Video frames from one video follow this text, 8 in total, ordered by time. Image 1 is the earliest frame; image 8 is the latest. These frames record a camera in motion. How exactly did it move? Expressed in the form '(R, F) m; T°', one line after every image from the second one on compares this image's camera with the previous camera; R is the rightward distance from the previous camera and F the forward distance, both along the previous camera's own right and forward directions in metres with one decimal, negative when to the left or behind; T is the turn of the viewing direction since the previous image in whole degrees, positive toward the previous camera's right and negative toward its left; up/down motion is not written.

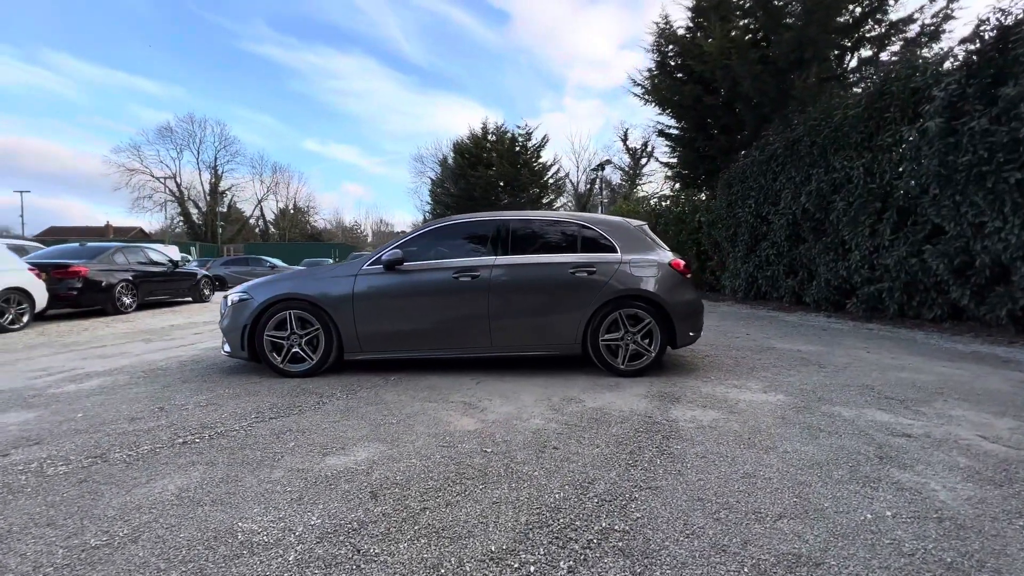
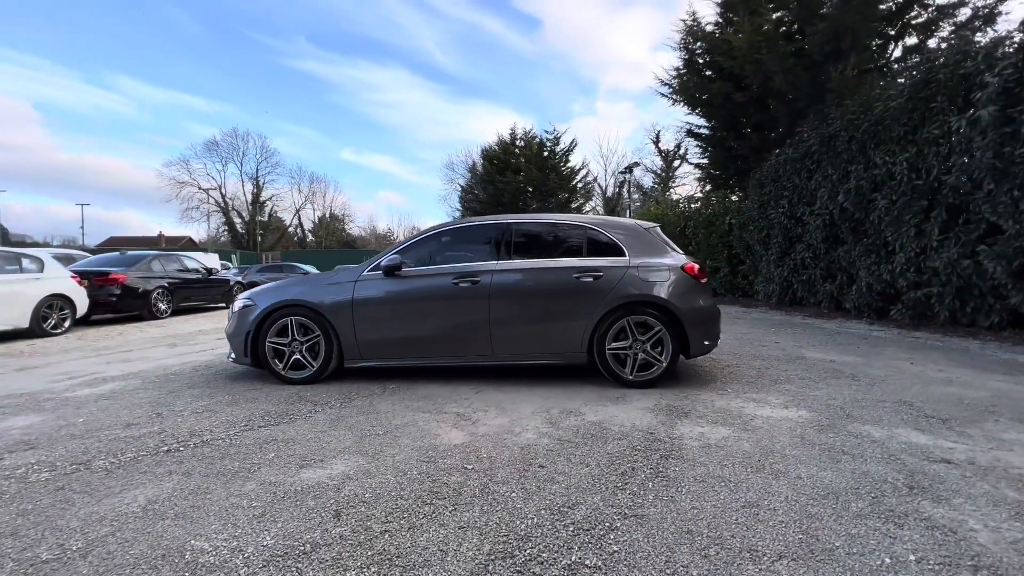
(+0.4, +0.2) m; -4°
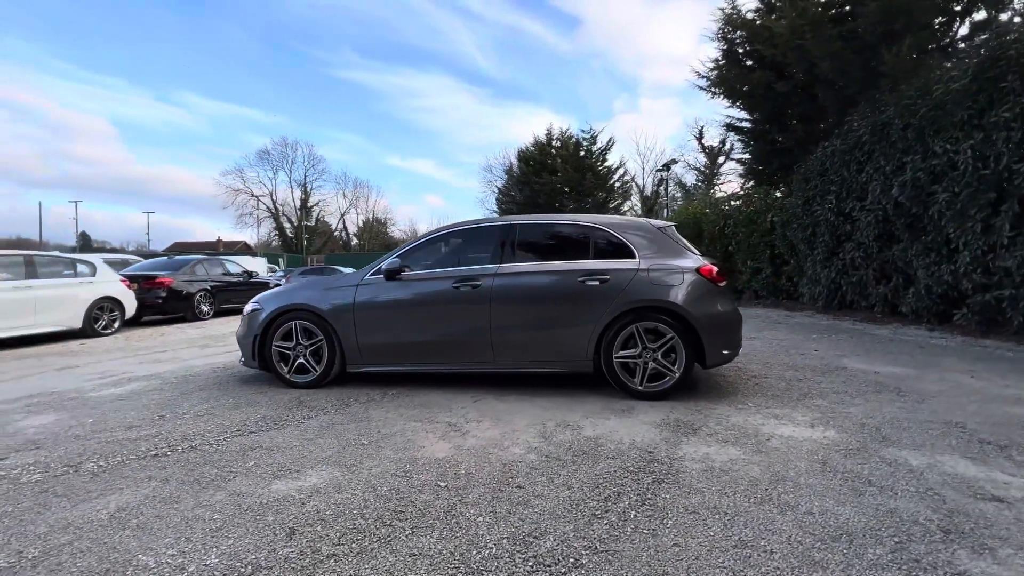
(+0.4, +0.2) m; -5°
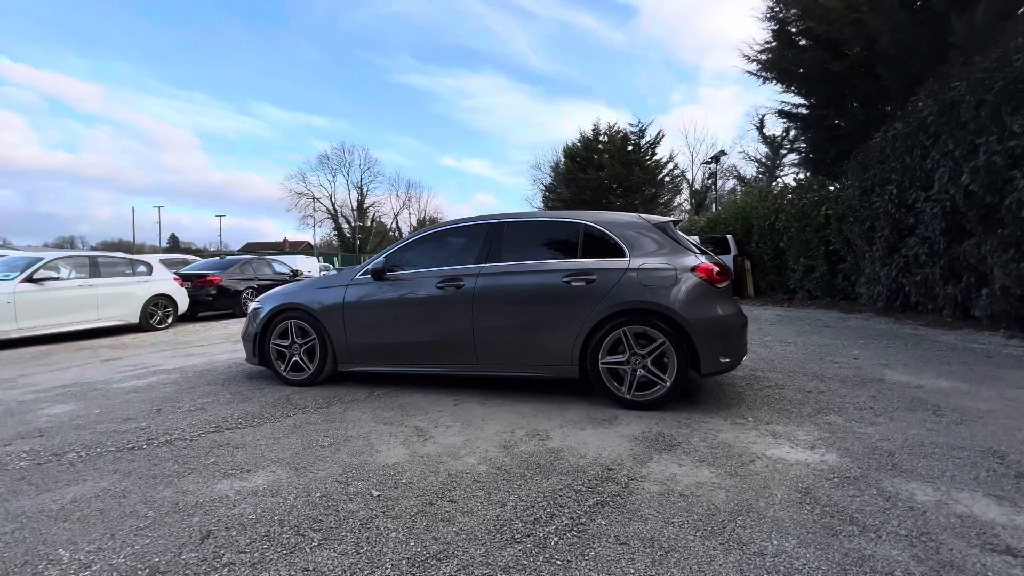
(+0.7, +0.2) m; -7°
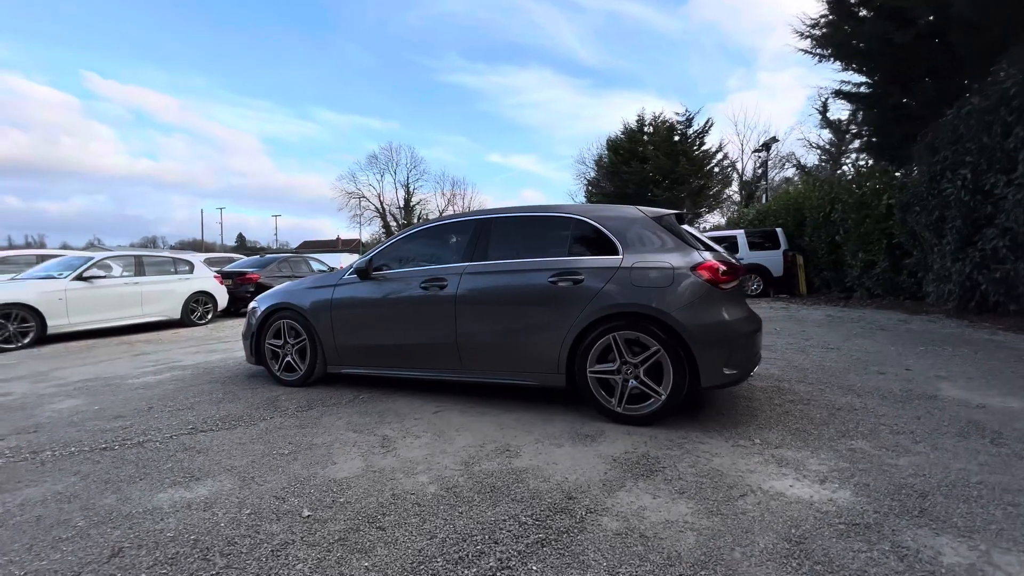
(+0.6, +0.4) m; -6°
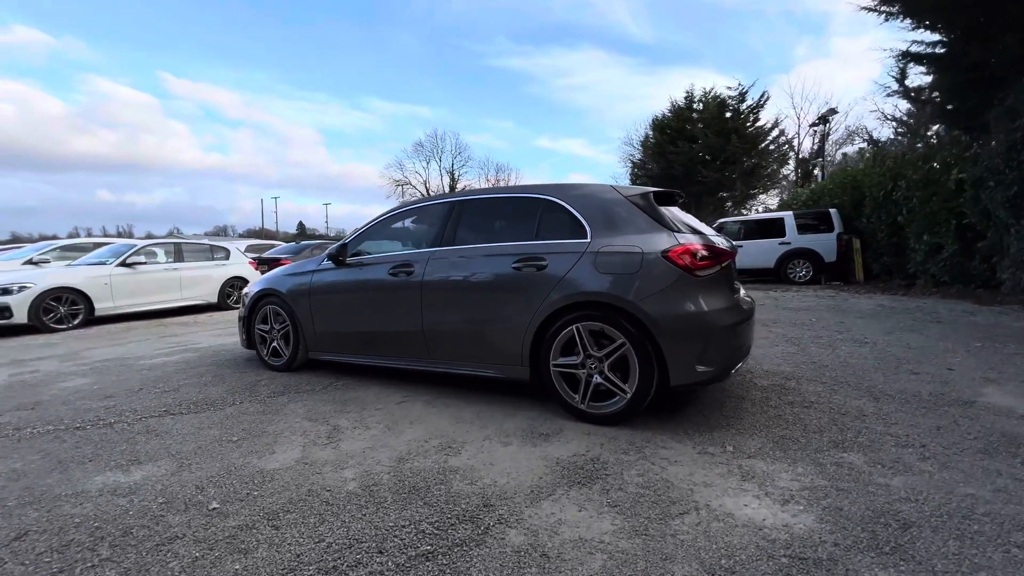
(+0.8, +0.3) m; -6°
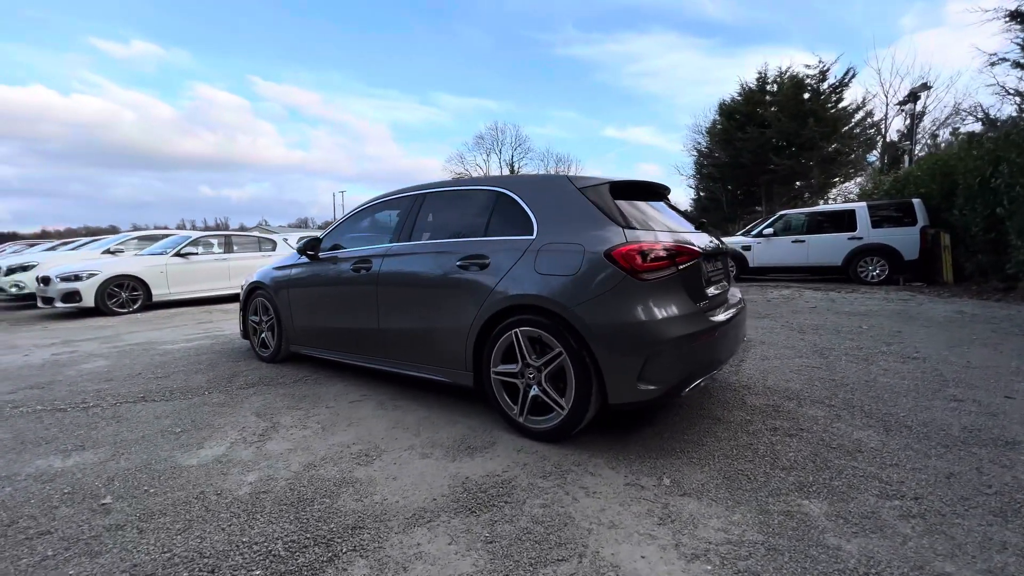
(+0.9, +0.4) m; -8°
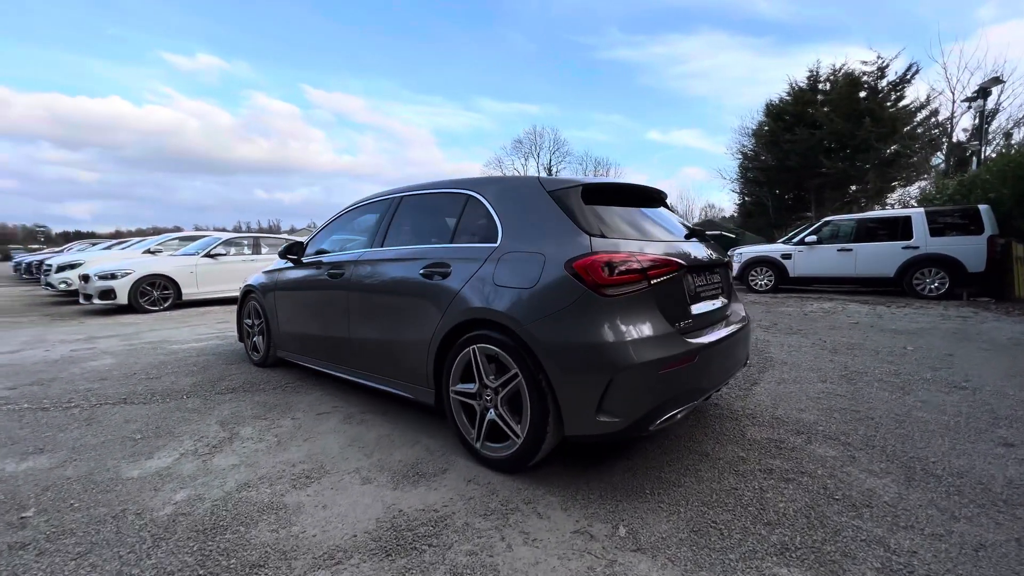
(+0.5, +0.3) m; -5°
